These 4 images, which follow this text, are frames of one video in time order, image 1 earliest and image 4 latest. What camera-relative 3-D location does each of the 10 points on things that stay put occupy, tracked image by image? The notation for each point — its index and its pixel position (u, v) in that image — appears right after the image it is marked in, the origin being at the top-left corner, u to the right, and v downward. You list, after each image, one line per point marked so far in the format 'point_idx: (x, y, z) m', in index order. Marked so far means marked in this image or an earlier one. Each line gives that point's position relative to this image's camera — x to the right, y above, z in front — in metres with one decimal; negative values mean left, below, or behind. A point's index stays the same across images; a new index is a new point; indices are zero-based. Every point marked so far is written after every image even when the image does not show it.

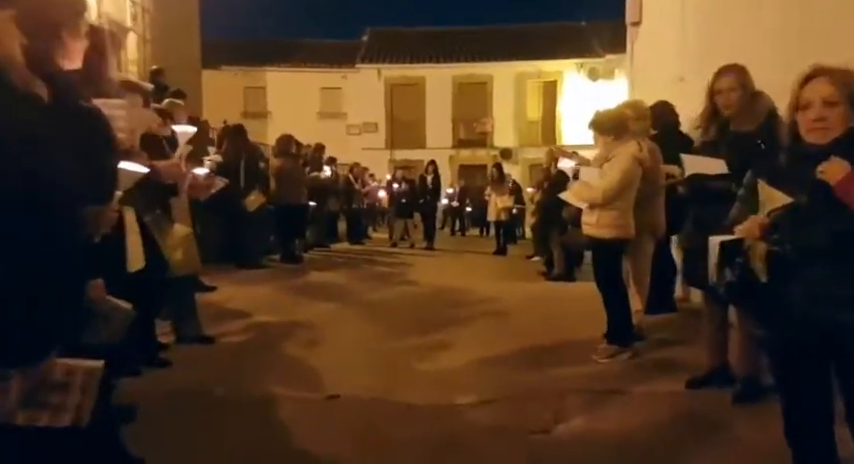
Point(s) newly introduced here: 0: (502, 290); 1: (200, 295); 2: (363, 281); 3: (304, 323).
0: (+1.0, -0.8, +10.1) m
1: (-2.6, -0.7, +8.9) m
2: (-0.9, -0.7, +10.7) m
3: (-1.2, -0.9, +7.5) m
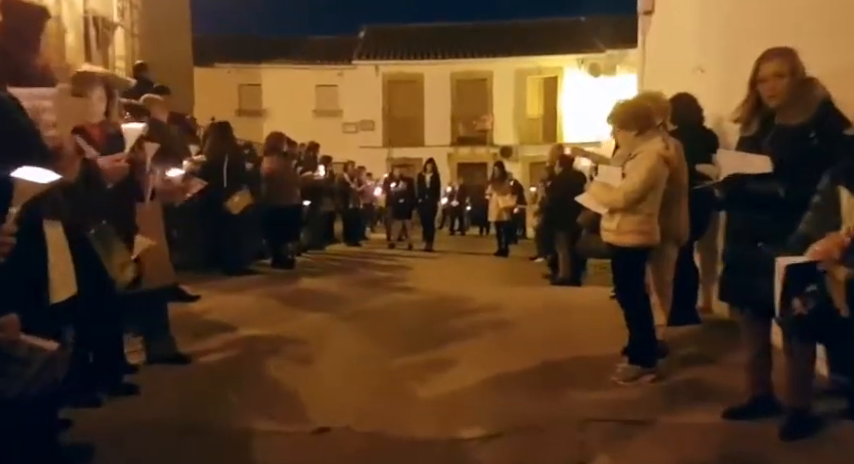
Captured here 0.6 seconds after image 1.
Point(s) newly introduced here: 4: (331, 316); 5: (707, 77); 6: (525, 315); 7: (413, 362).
0: (+1.0, -0.8, +9.4) m
1: (-2.6, -0.8, +8.2) m
2: (-0.9, -0.7, +10.0) m
3: (-1.2, -0.9, +6.9) m
4: (-1.0, -0.9, +8.1) m
5: (+2.8, +1.6, +7.9) m
6: (+1.0, -0.9, +8.0) m
7: (-0.1, -1.0, +6.1) m
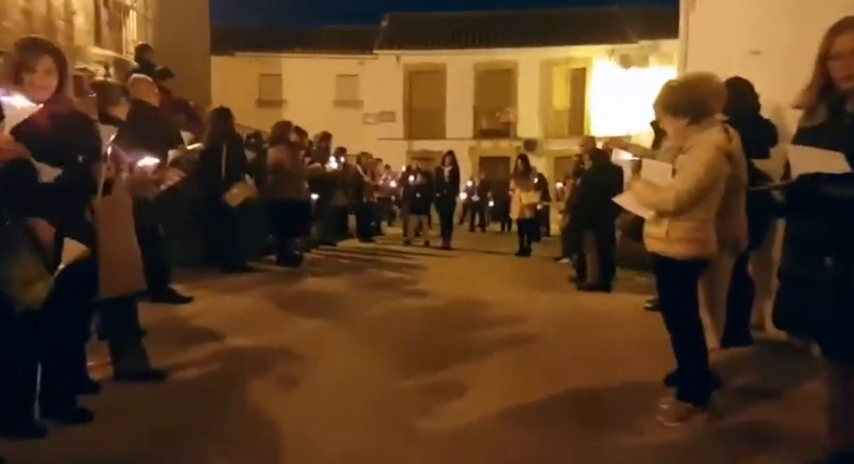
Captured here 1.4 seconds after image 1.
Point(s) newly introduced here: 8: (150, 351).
0: (+1.1, -0.8, +8.6) m
1: (-2.4, -0.7, +7.5) m
2: (-0.7, -0.7, +9.2) m
3: (-1.1, -0.9, +6.1) m
4: (-0.9, -0.8, +7.3) m
5: (+3.0, +1.5, +6.9) m
6: (+1.1, -0.9, +7.2) m
7: (-0.1, -1.0, +5.3) m
8: (-2.1, -0.9, +5.8) m
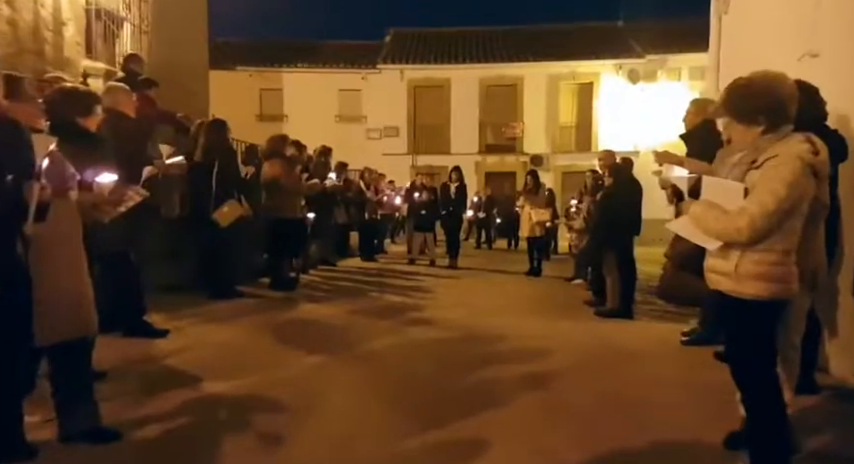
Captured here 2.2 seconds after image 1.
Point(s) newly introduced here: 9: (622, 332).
0: (+1.2, -1.0, +7.7) m
1: (-2.4, -0.9, +6.6) m
2: (-0.6, -0.9, +8.3) m
3: (-1.0, -1.1, +5.2) m
4: (-0.8, -1.1, +6.5) m
5: (+3.1, +1.3, +6.1) m
6: (+1.2, -1.1, +6.3) m
7: (0.0, -1.2, +4.4) m
8: (-2.0, -1.1, +5.0) m
9: (+2.0, -1.0, +8.1) m
